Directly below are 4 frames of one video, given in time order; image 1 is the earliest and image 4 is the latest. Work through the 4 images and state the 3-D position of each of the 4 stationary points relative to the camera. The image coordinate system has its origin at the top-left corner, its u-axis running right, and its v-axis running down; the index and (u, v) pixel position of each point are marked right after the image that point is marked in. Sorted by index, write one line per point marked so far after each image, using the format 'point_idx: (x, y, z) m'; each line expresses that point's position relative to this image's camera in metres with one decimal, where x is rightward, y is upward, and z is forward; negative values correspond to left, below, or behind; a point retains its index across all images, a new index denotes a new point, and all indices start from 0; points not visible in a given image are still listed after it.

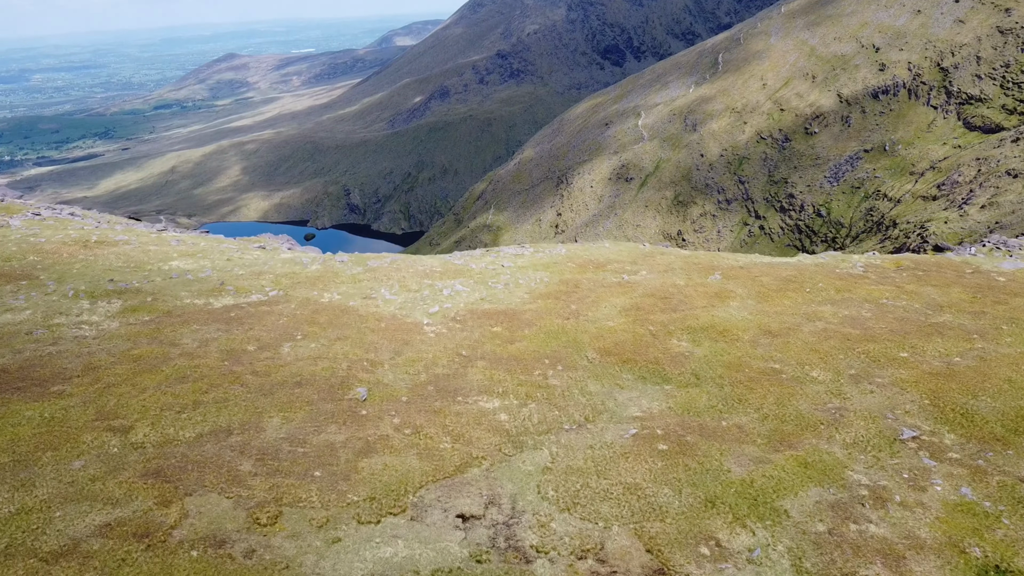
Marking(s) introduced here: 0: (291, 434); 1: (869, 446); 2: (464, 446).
0: (-8.6, -5.6, +18.6) m
1: (+14.0, -6.2, +18.9) m
2: (-1.9, -6.0, +18.4) m
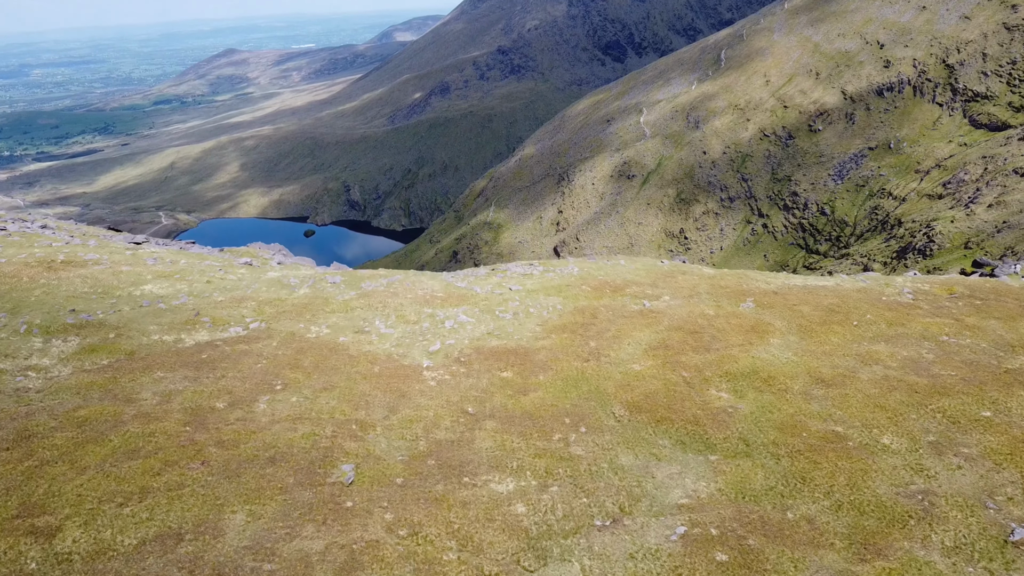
0: (-7.9, -7.8, +14.9) m
1: (+14.6, -8.4, +15.2) m
2: (-1.2, -8.2, +14.7) m
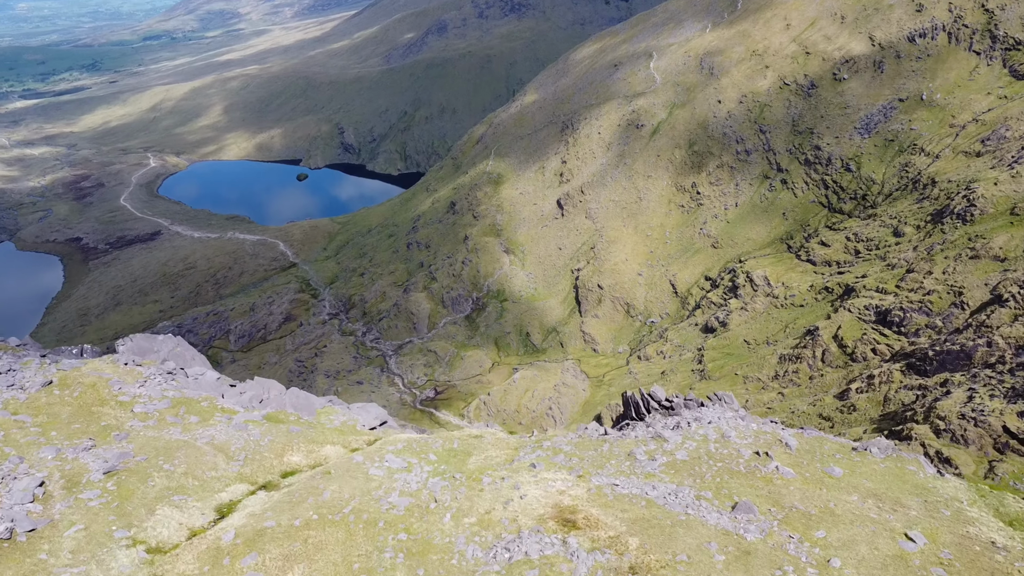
0: (-4.9, -24.4, -9.1) m
1: (+17.6, -25.0, -8.7) m
2: (+1.8, -24.8, -9.2) m
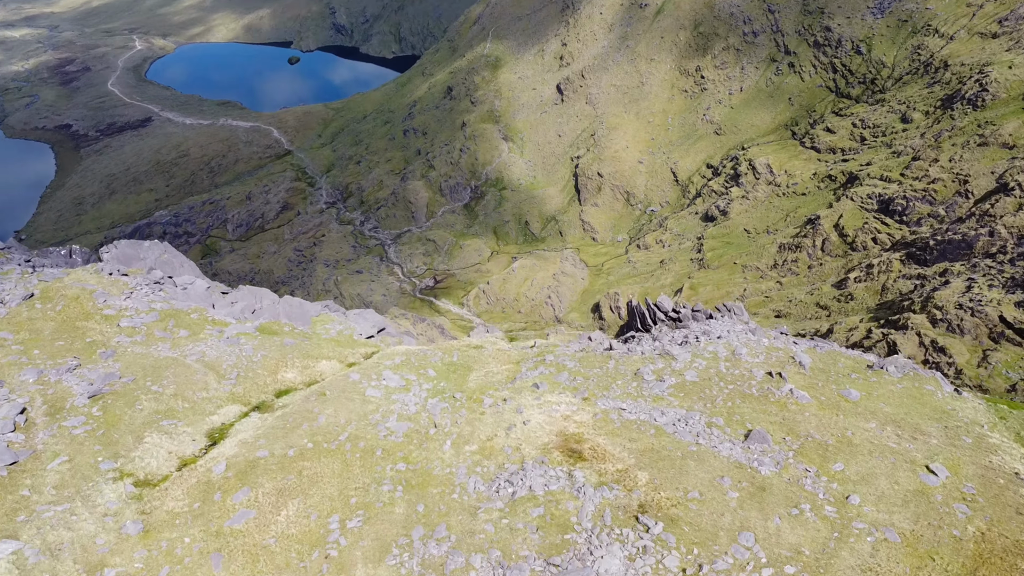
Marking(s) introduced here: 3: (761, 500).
0: (-4.7, -27.2, -6.6) m
1: (+17.9, -27.7, -6.0) m
2: (+2.0, -27.7, -6.6) m
3: (+9.9, -8.6, +18.5) m
